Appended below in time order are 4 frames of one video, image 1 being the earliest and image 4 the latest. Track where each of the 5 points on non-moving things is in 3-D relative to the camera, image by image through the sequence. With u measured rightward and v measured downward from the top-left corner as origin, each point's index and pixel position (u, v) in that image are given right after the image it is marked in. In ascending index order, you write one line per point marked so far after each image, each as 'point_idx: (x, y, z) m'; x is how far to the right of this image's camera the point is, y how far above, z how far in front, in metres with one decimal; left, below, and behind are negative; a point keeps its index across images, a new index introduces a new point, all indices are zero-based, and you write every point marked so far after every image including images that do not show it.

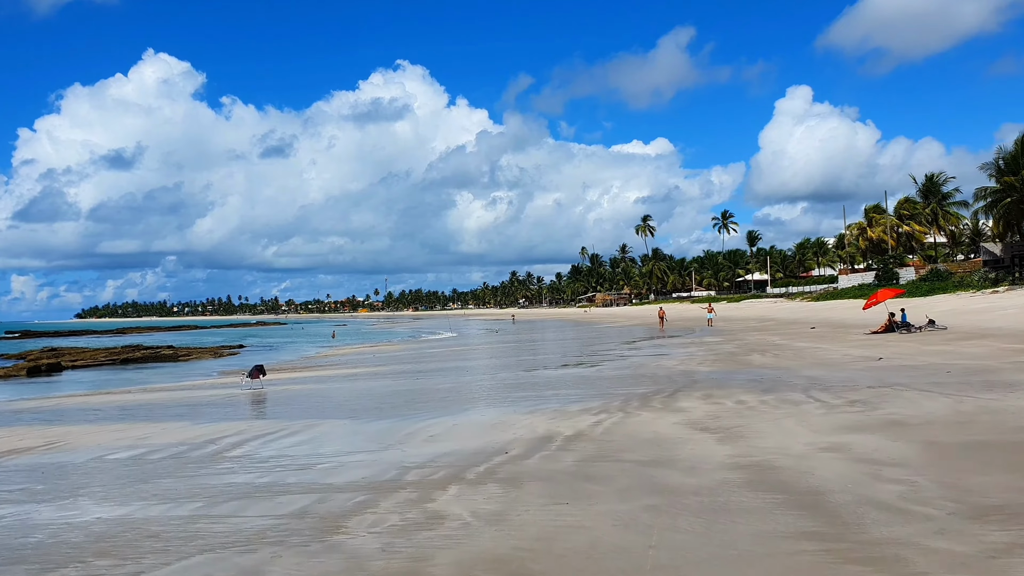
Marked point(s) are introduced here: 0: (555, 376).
0: (+1.2, -2.5, +18.9) m
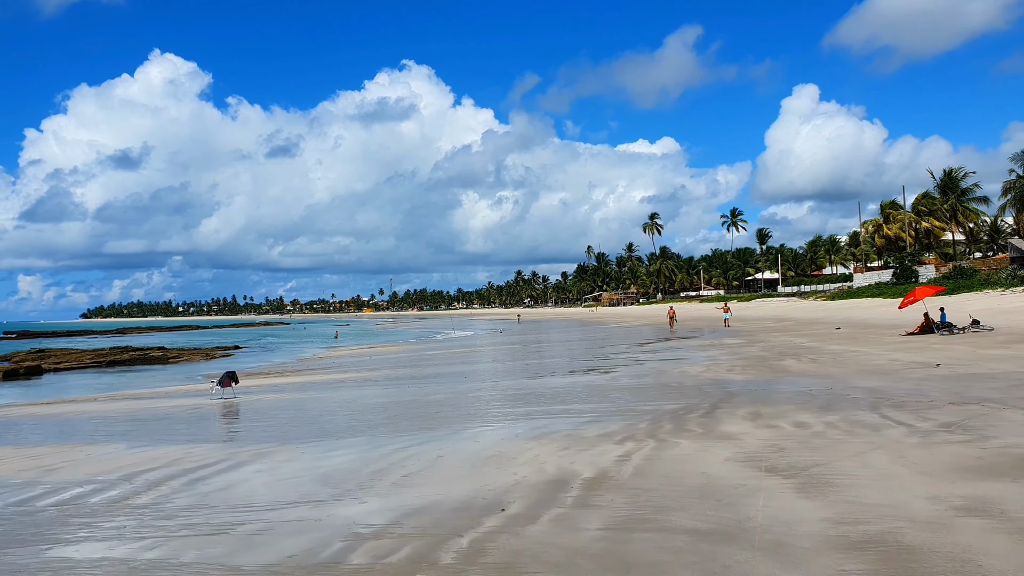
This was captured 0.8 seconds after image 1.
0: (+1.3, -2.4, +16.6) m
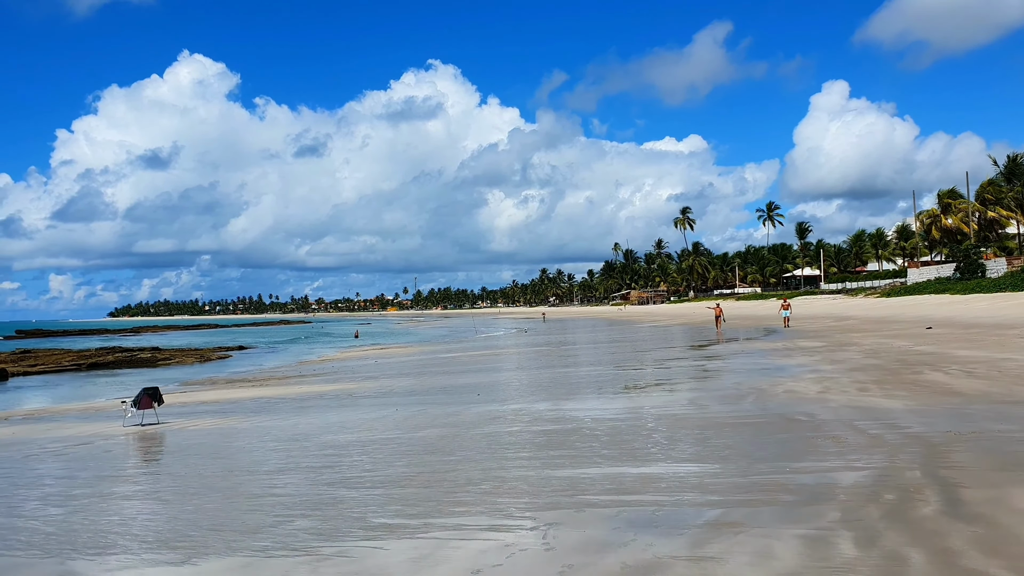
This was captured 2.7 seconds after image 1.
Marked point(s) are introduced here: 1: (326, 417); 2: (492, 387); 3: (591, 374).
0: (+1.8, -2.0, +11.1) m
1: (-3.6, -2.5, +13.0) m
2: (-0.5, -2.6, +17.9) m
3: (+2.3, -2.5, +19.7) m
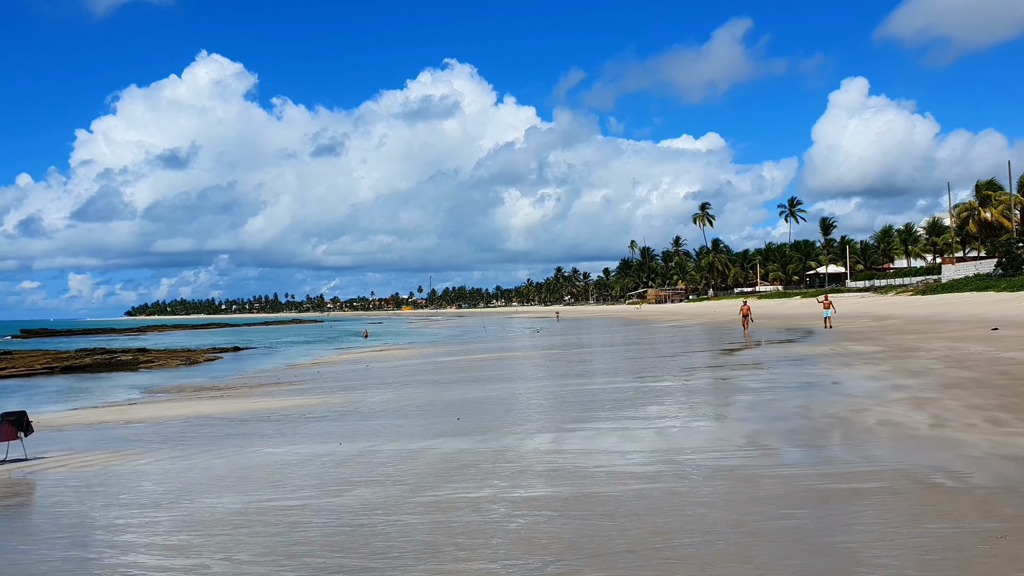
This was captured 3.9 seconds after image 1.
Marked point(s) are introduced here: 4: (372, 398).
0: (+1.5, -1.9, +7.5) m
1: (-3.8, -2.4, +9.6) m
2: (-0.6, -2.5, +14.4) m
3: (+2.3, -2.4, +16.2) m
4: (-3.5, -2.7, +16.8) m
